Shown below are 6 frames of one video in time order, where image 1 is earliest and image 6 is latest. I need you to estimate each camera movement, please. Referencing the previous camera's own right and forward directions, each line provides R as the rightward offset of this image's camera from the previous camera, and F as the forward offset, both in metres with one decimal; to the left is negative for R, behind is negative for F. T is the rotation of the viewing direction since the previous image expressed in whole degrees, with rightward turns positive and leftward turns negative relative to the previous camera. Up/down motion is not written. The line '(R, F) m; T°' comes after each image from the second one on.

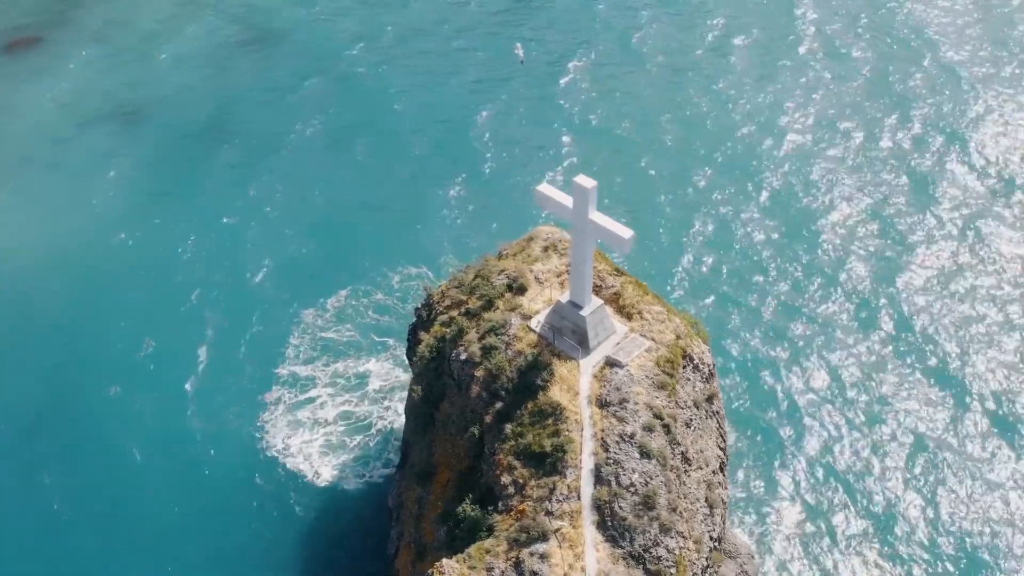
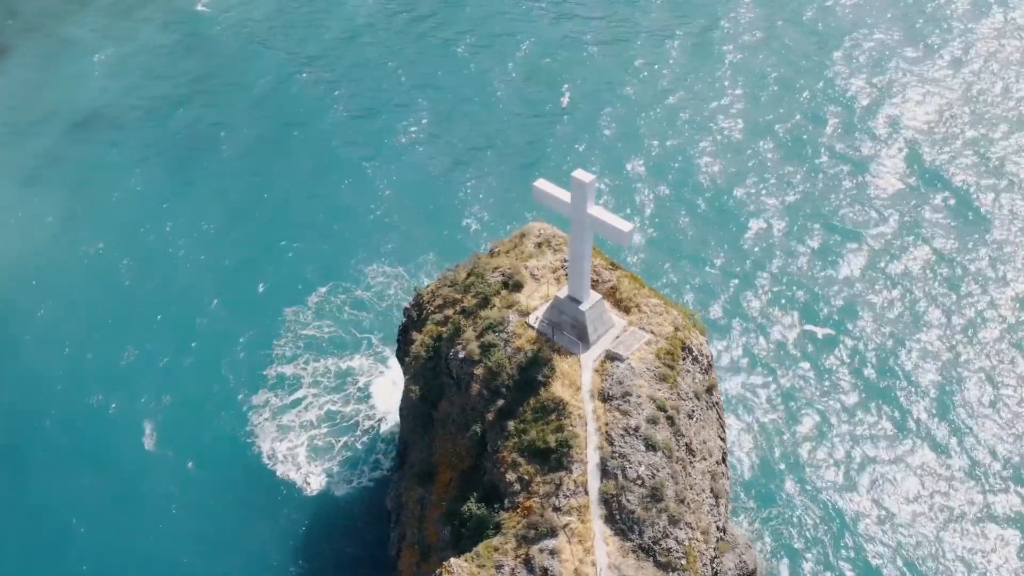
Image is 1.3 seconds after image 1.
(-1.0, +0.1) m; +2°
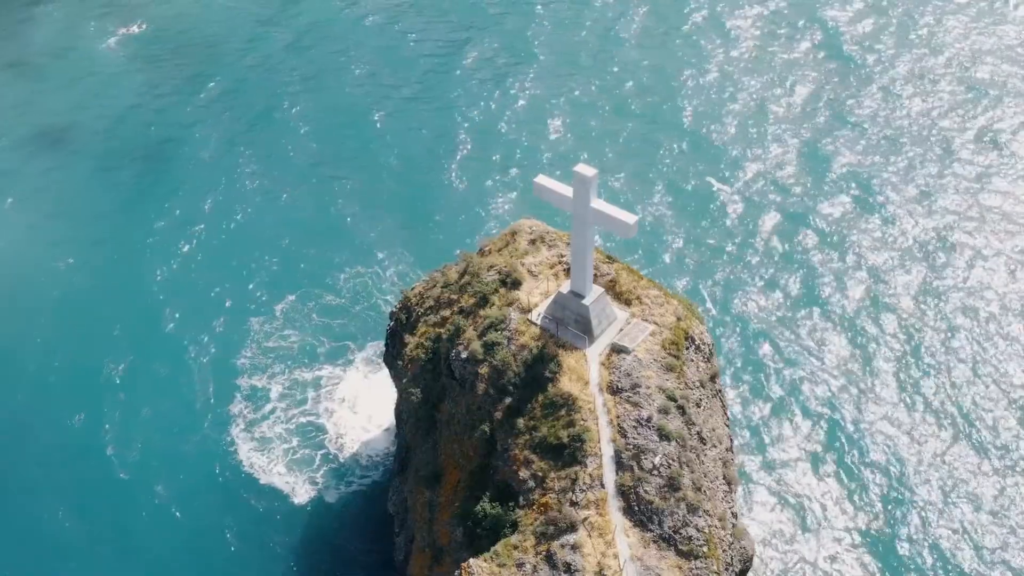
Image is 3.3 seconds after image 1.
(-1.8, +0.1) m; +3°
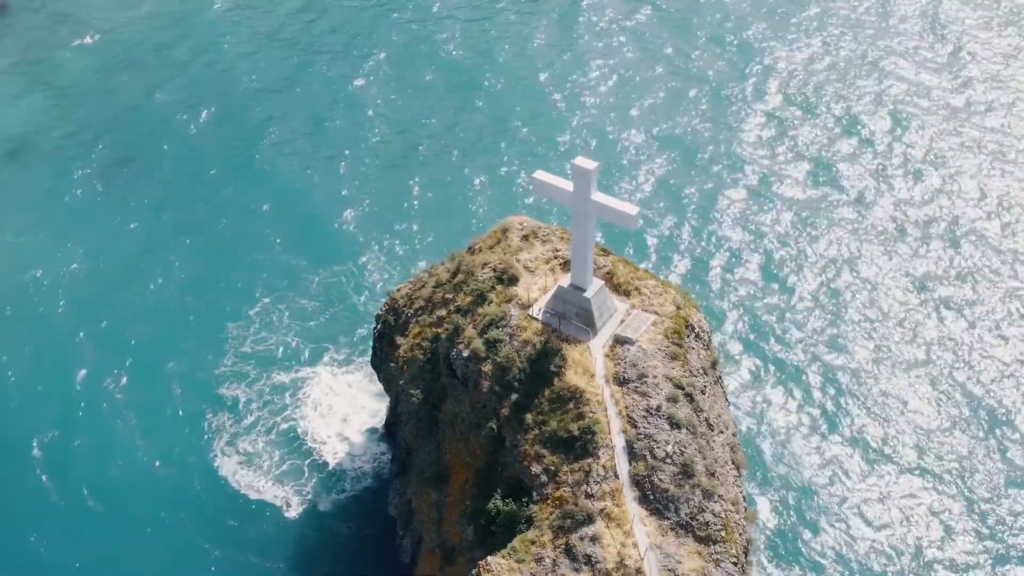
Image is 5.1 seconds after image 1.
(-1.8, 0.0) m; +3°
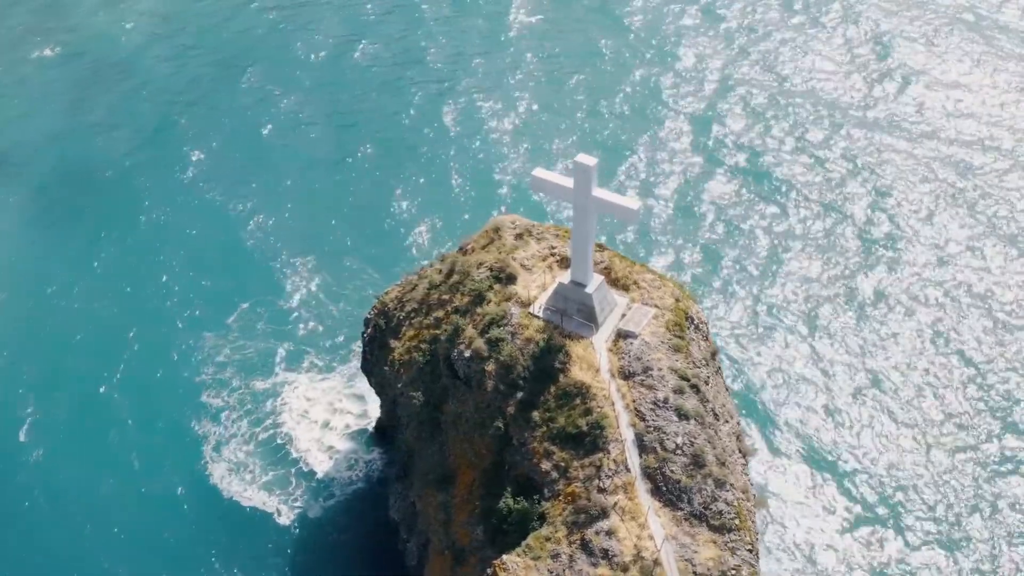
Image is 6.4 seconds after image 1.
(-1.5, 0.0) m; +2°
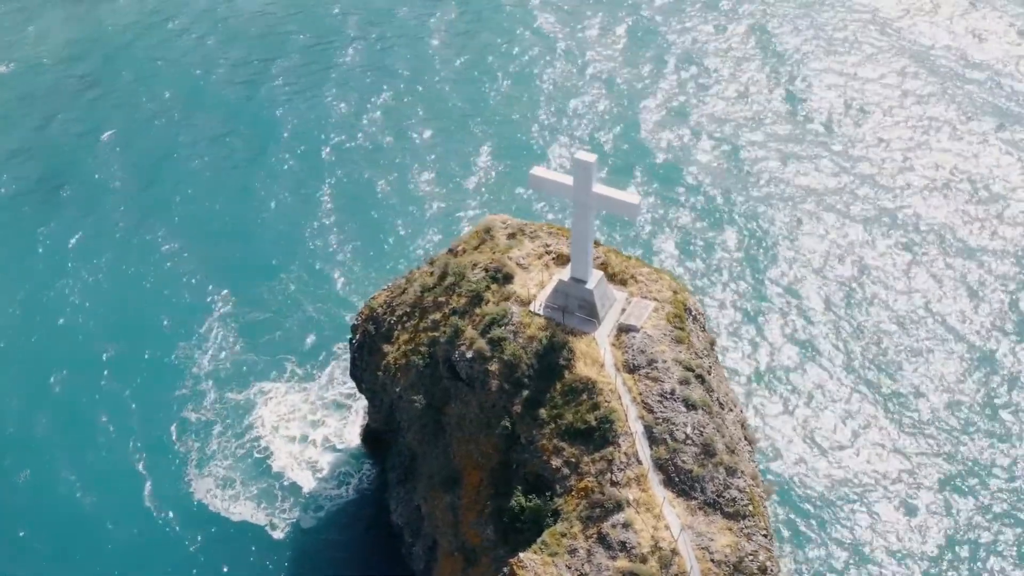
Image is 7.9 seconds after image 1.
(-1.7, -0.1) m; +2°
